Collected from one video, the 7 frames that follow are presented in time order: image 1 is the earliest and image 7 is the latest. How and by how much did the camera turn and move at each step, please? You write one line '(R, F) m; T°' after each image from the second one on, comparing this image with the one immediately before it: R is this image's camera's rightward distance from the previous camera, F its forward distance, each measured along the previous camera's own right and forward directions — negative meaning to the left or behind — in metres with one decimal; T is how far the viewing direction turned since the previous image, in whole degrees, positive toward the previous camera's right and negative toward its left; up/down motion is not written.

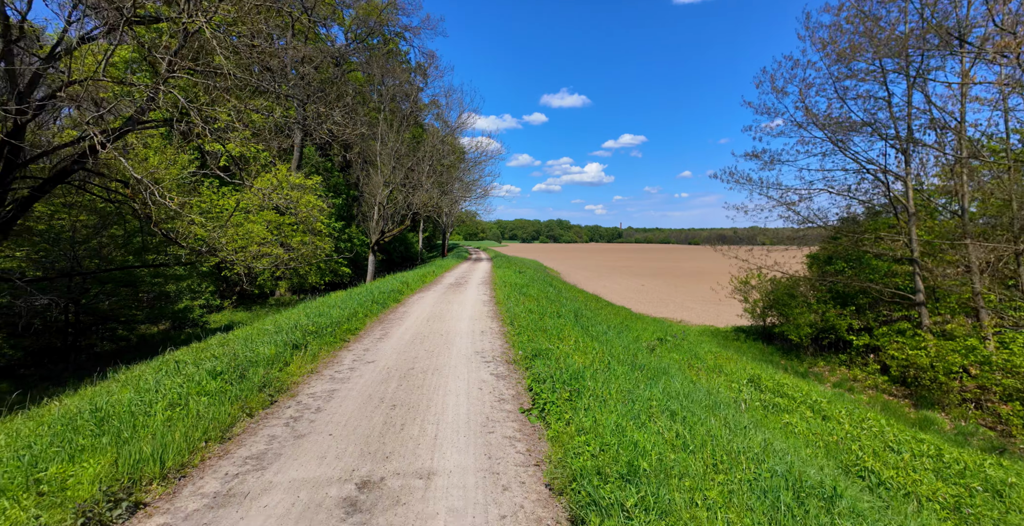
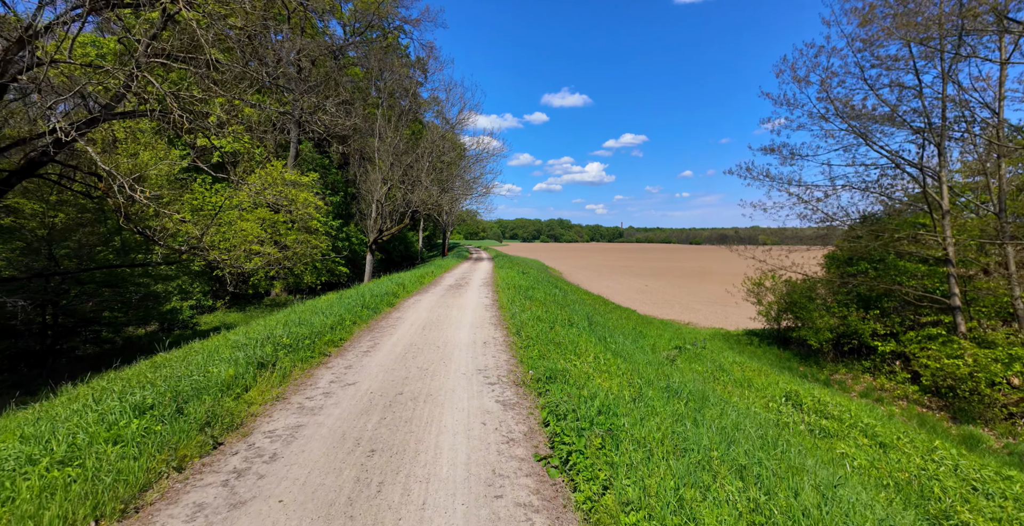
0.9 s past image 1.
(-0.1, +0.6) m; 0°
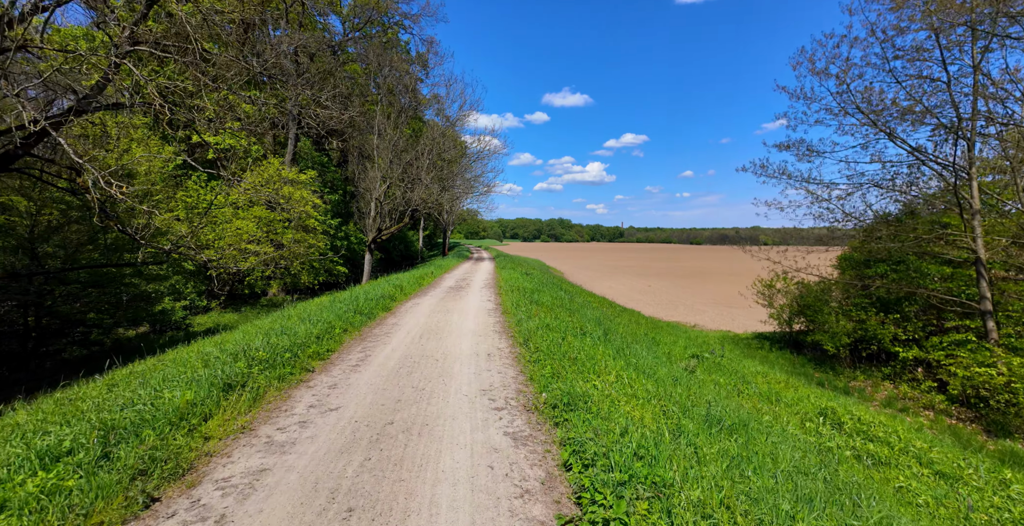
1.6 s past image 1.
(-0.1, +0.4) m; 0°
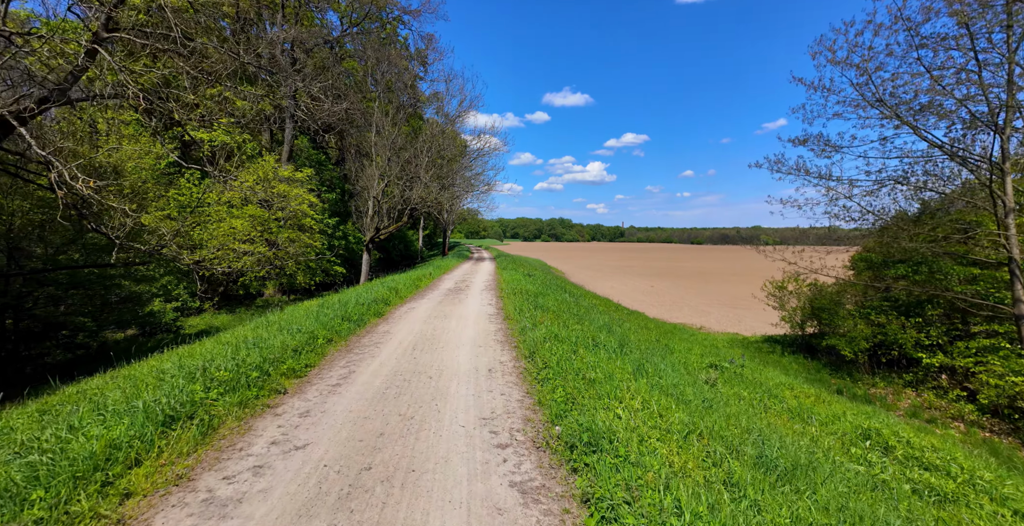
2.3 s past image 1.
(0.0, +0.5) m; 0°
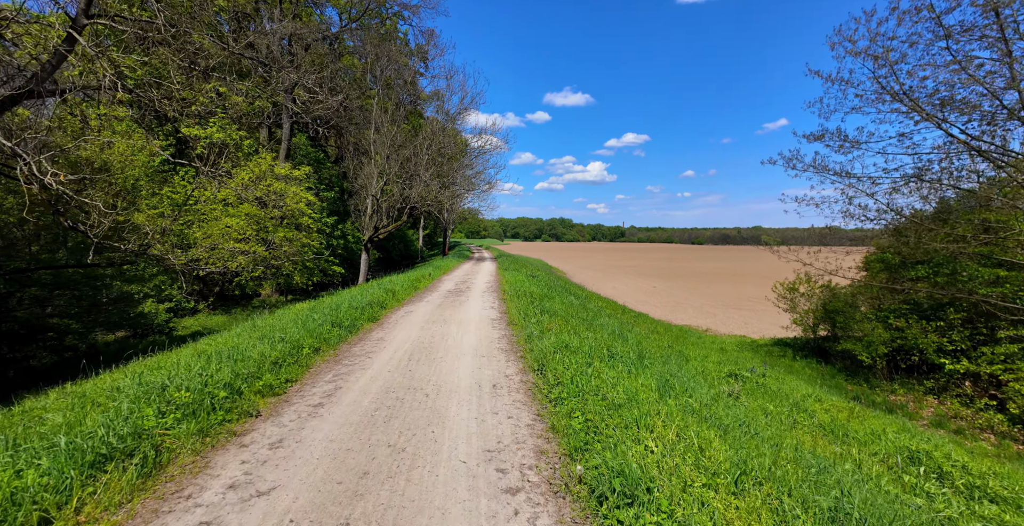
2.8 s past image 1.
(-0.1, +0.4) m; 0°
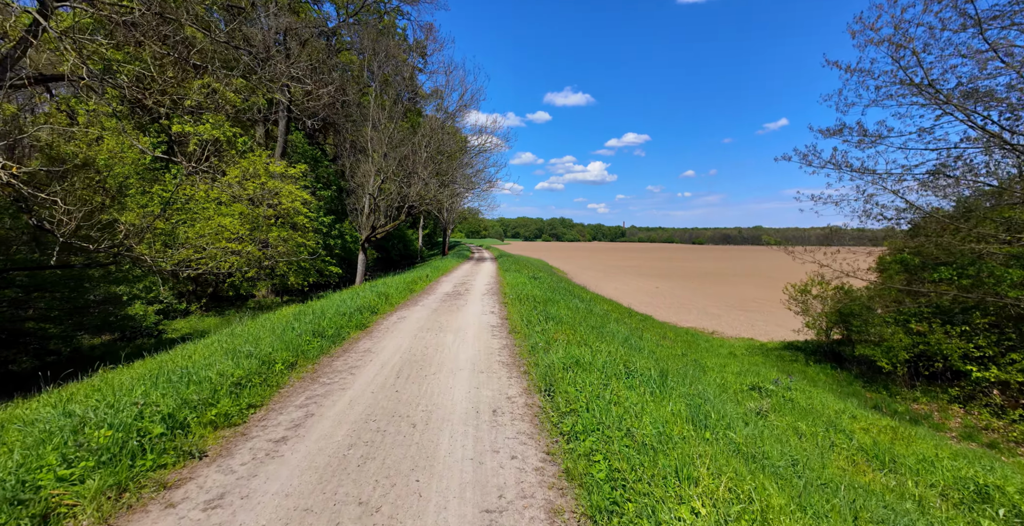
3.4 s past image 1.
(0.0, +0.5) m; 0°
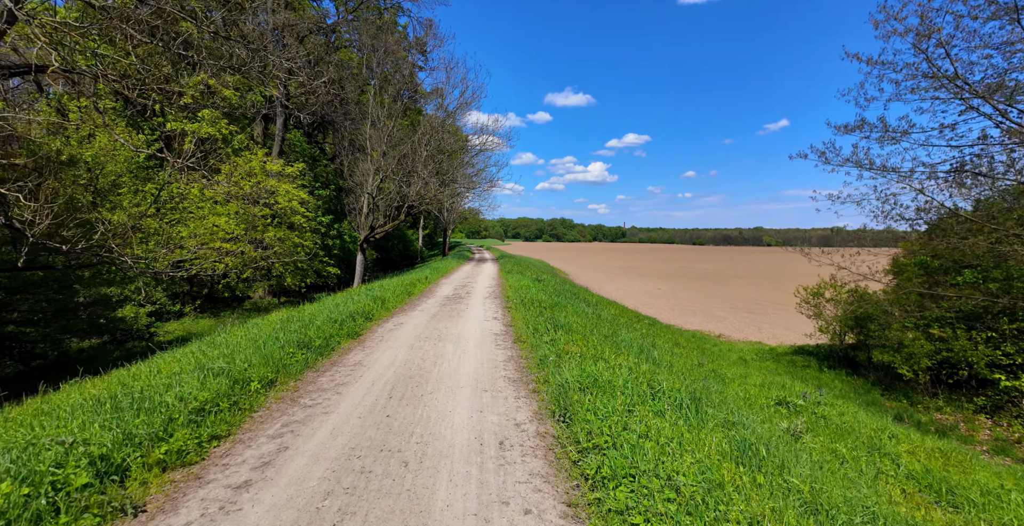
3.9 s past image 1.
(-0.1, +0.4) m; 0°
